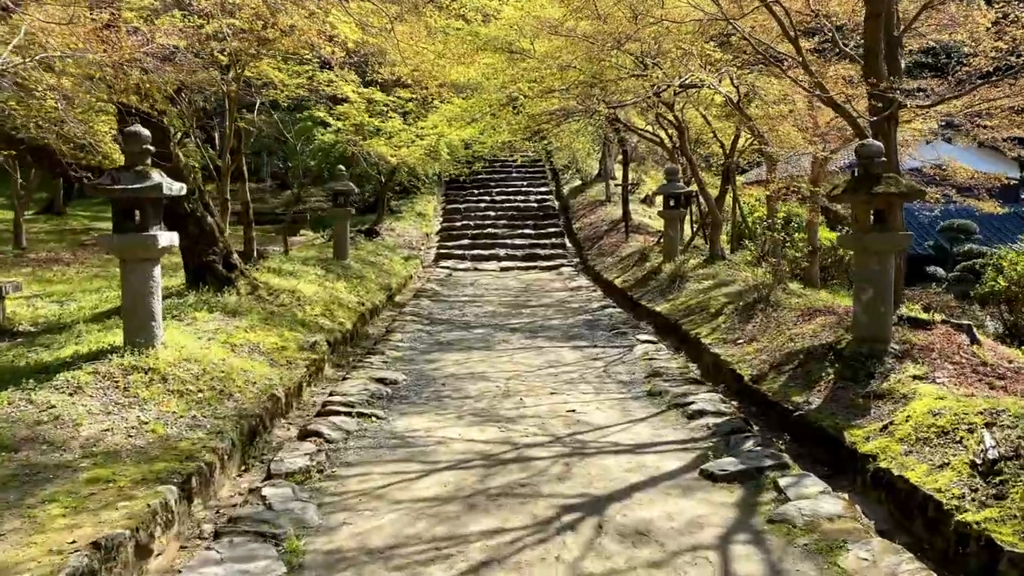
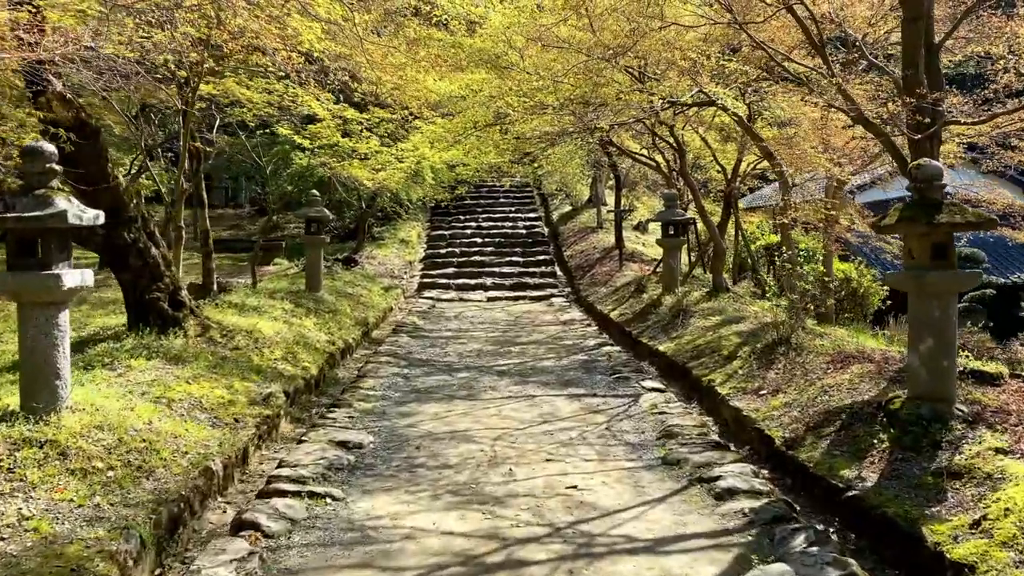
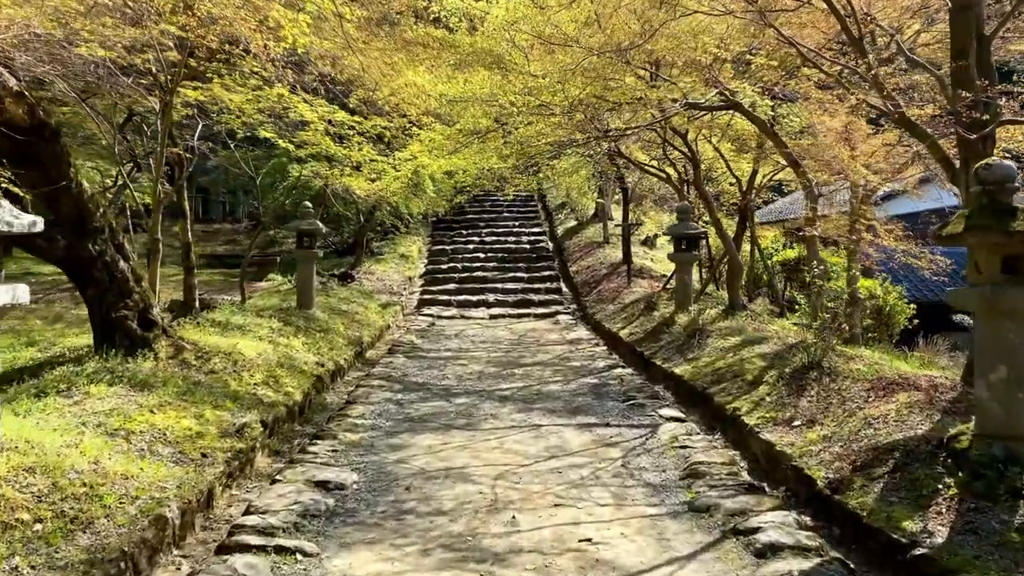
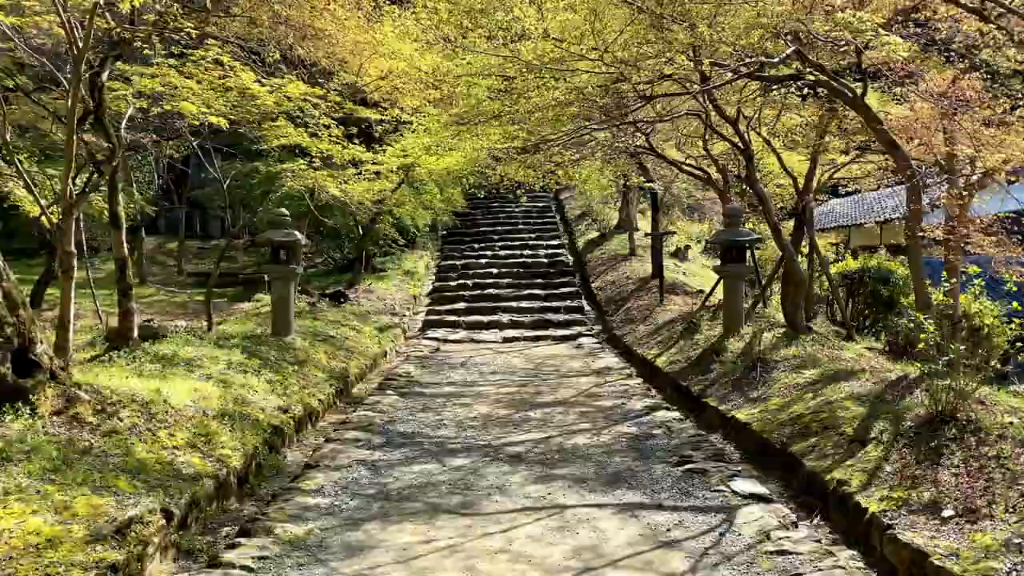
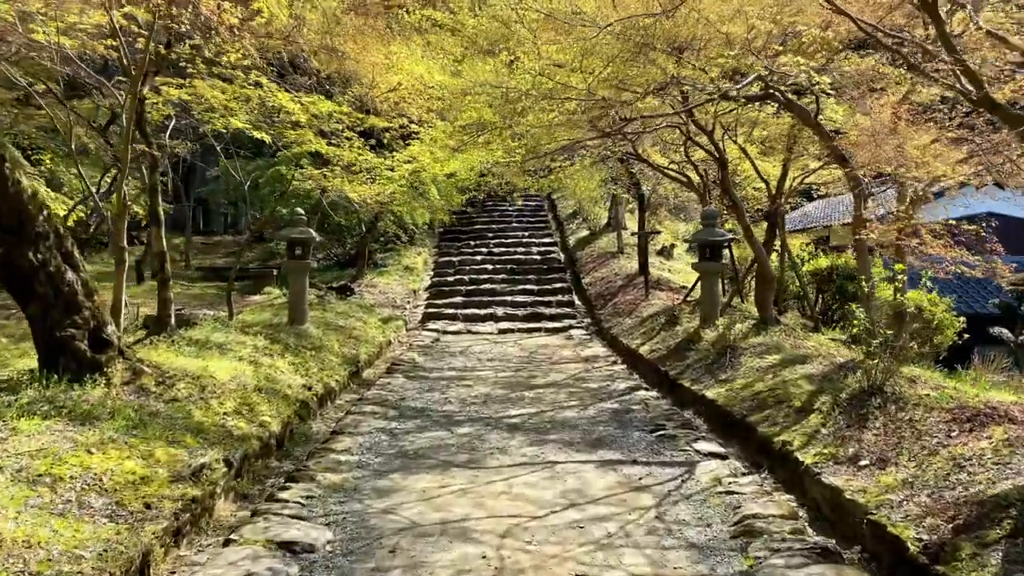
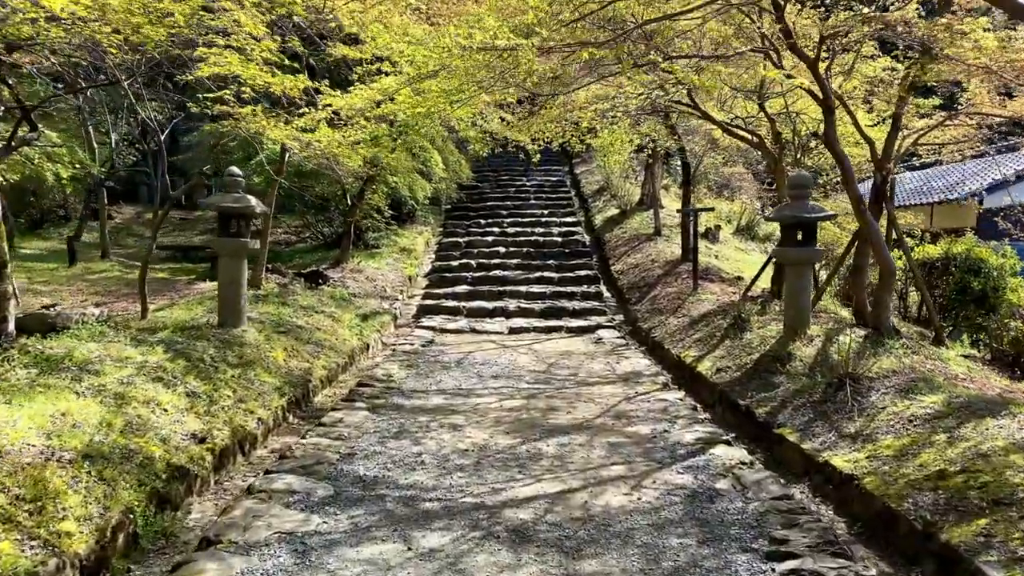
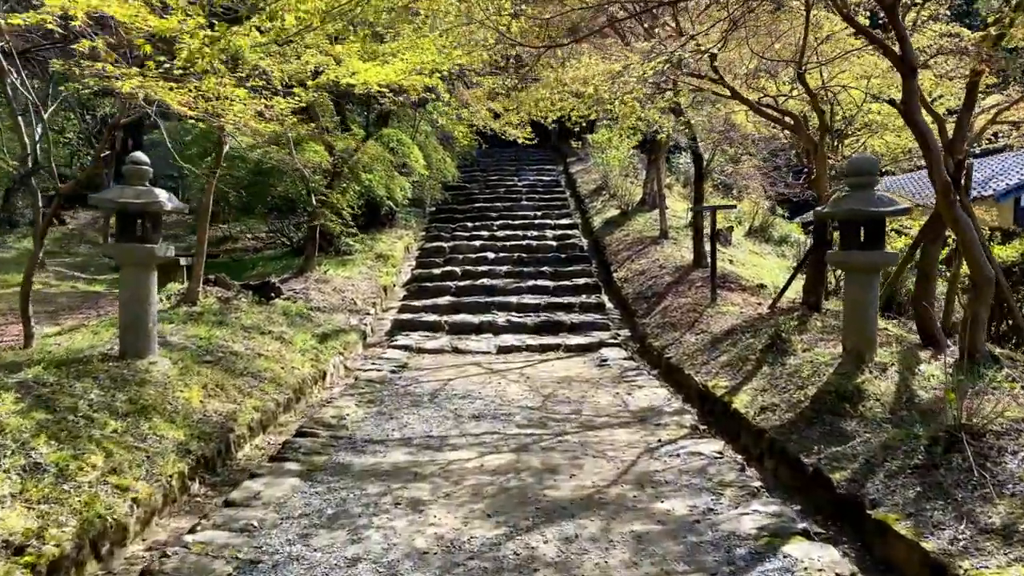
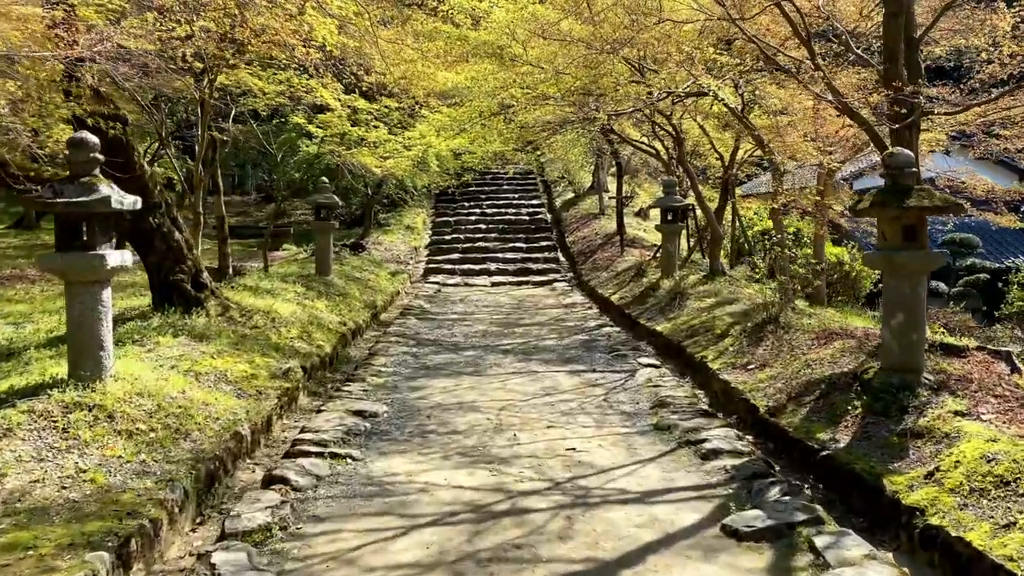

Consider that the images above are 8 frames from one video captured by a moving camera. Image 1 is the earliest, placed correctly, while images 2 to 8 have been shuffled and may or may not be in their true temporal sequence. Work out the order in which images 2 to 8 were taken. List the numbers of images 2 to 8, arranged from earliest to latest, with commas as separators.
8, 2, 3, 5, 4, 6, 7
